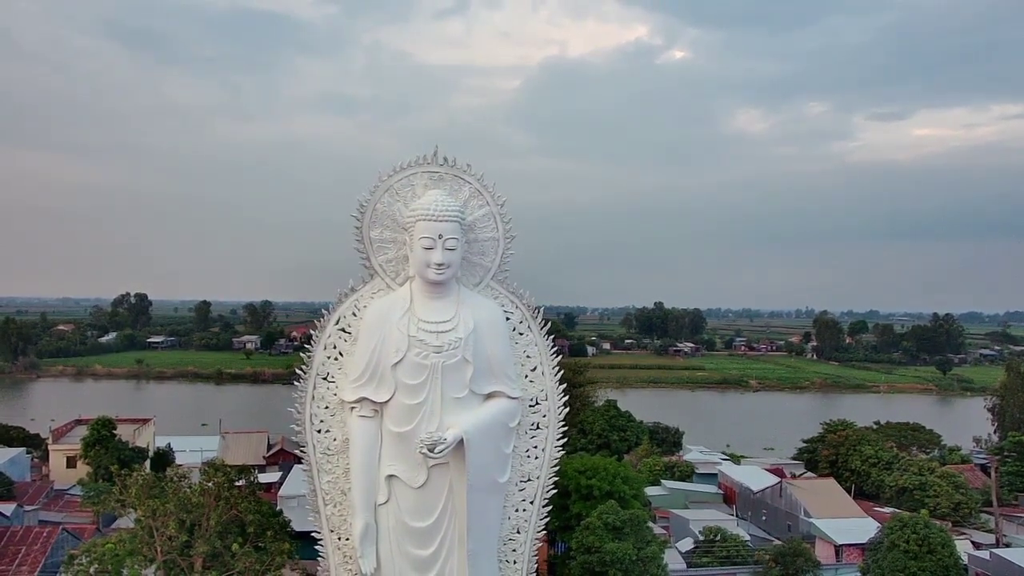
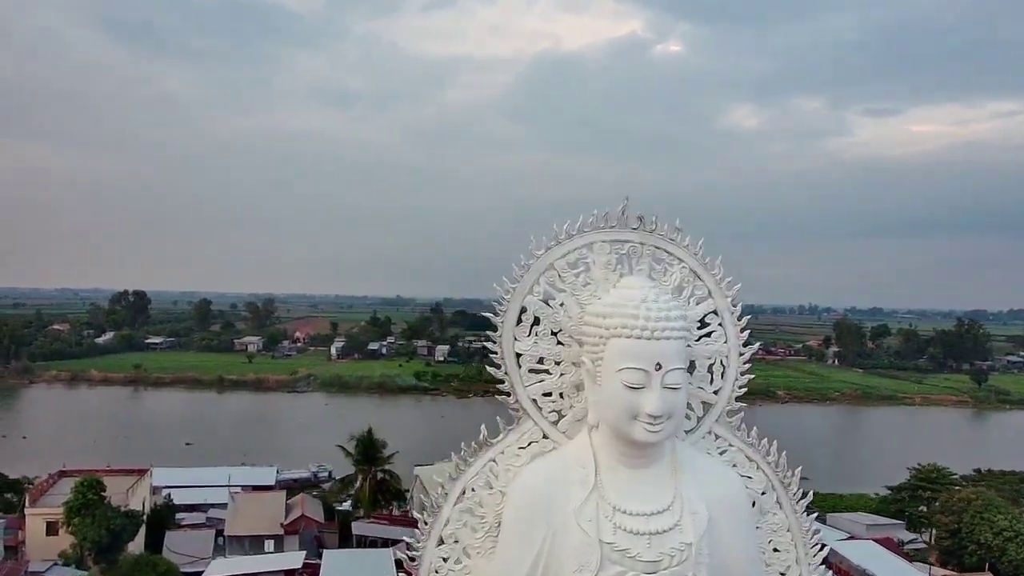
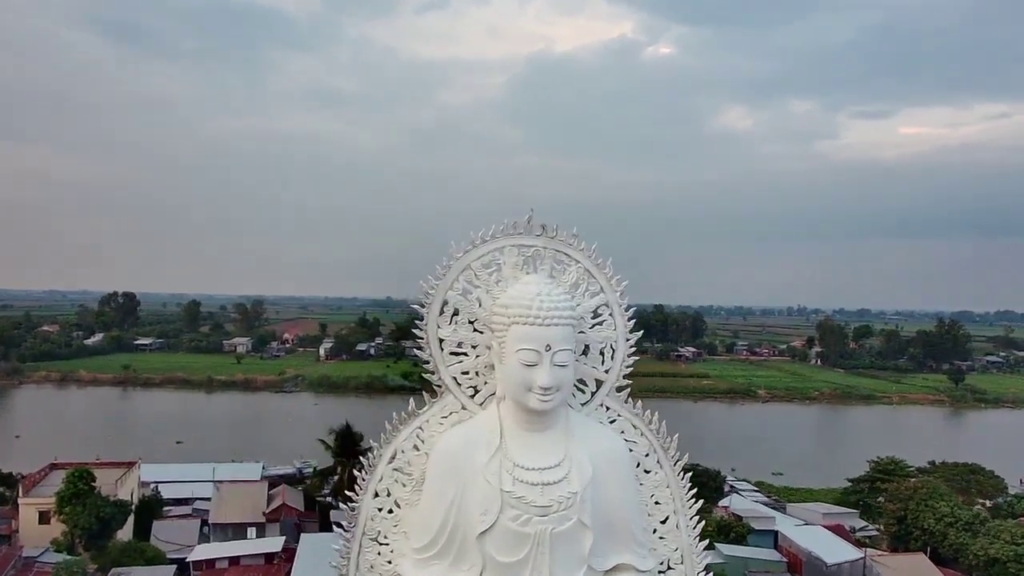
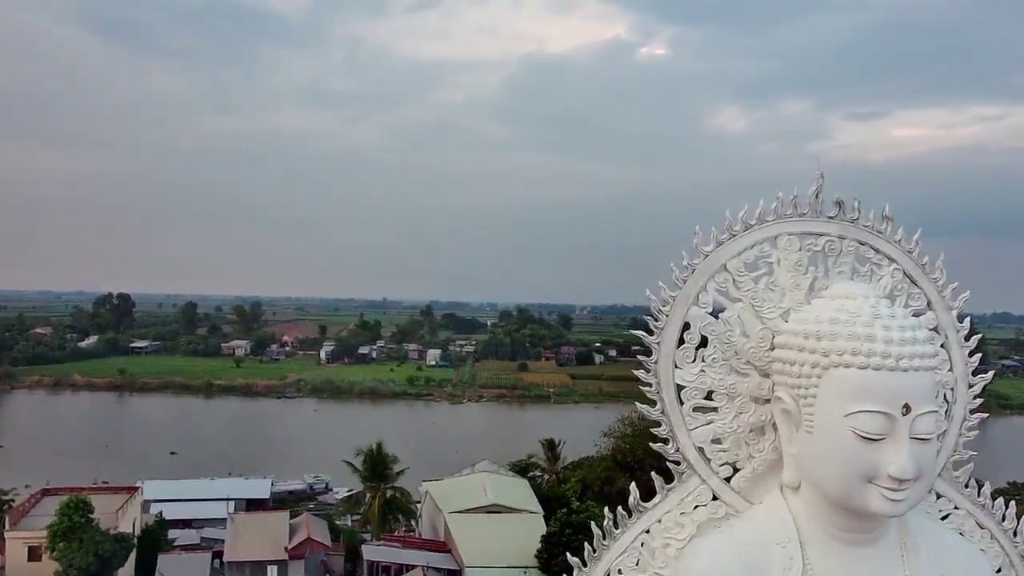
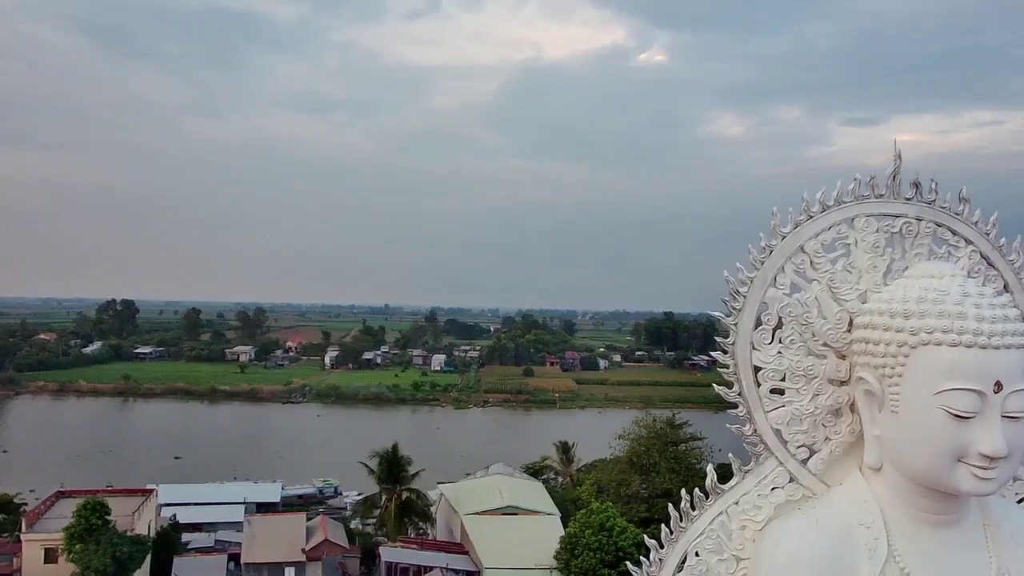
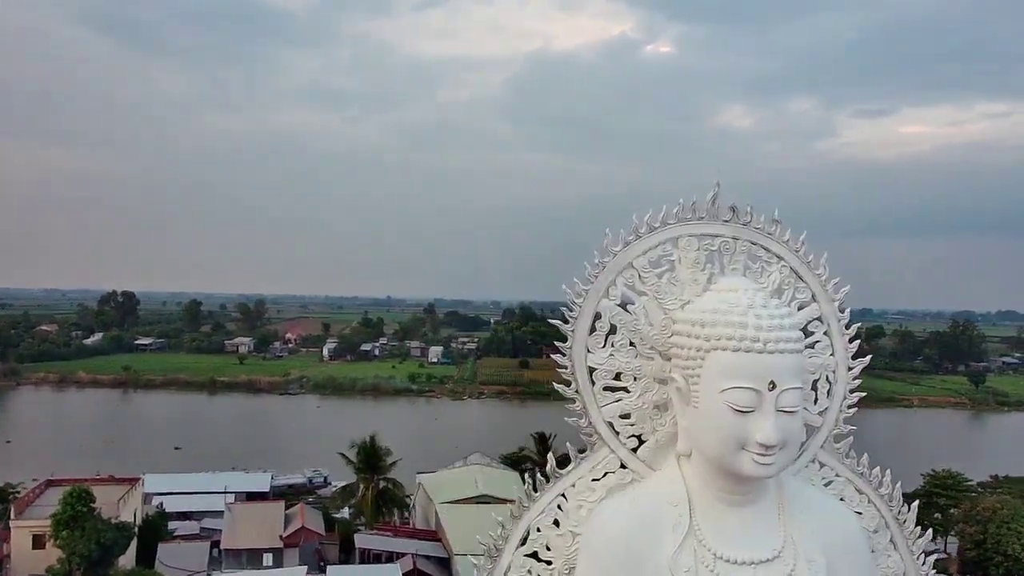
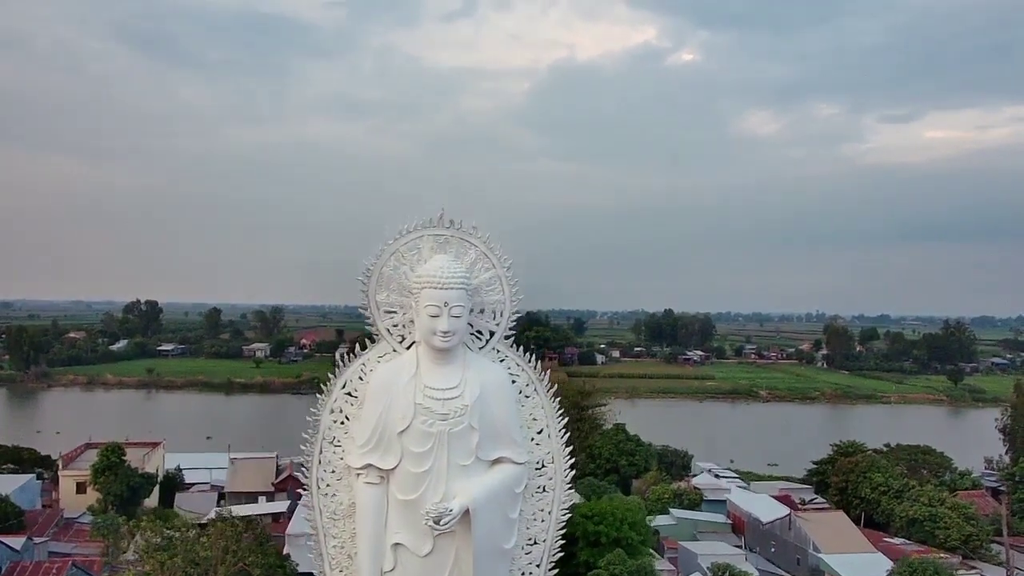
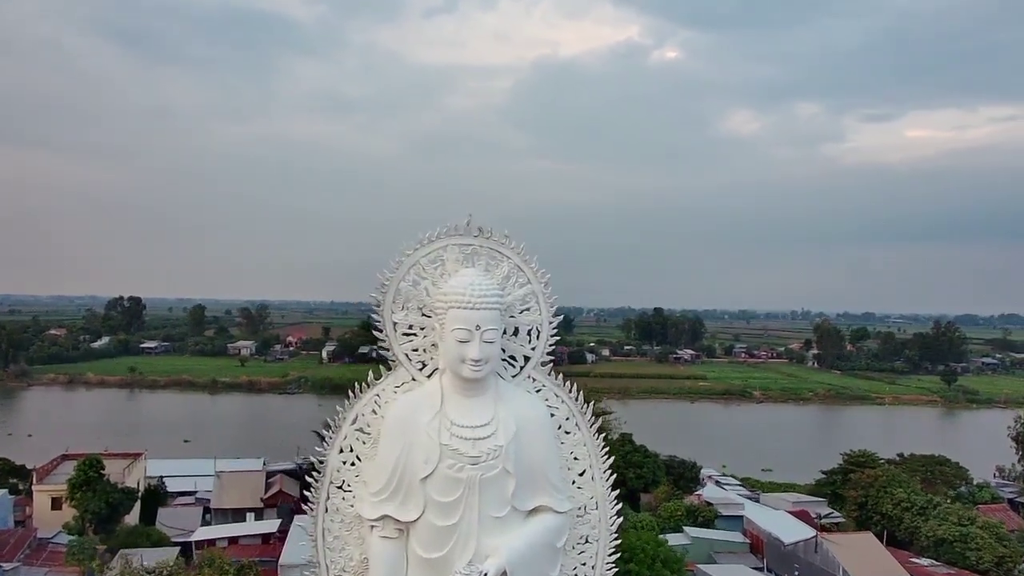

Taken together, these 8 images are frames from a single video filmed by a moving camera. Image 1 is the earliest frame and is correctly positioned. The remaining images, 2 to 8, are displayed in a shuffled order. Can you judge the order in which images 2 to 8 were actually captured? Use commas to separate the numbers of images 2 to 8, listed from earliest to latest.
7, 8, 3, 2, 6, 4, 5
